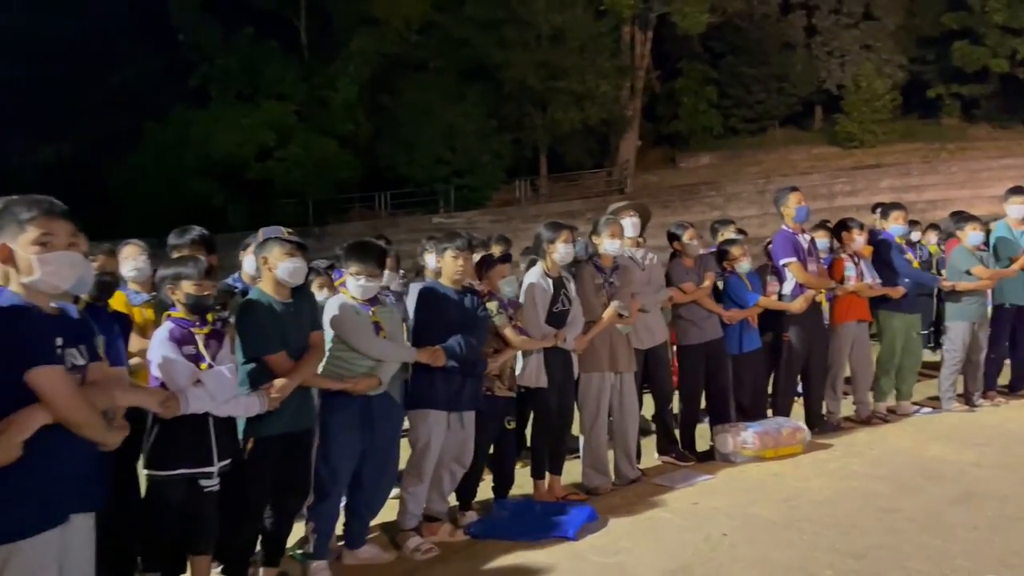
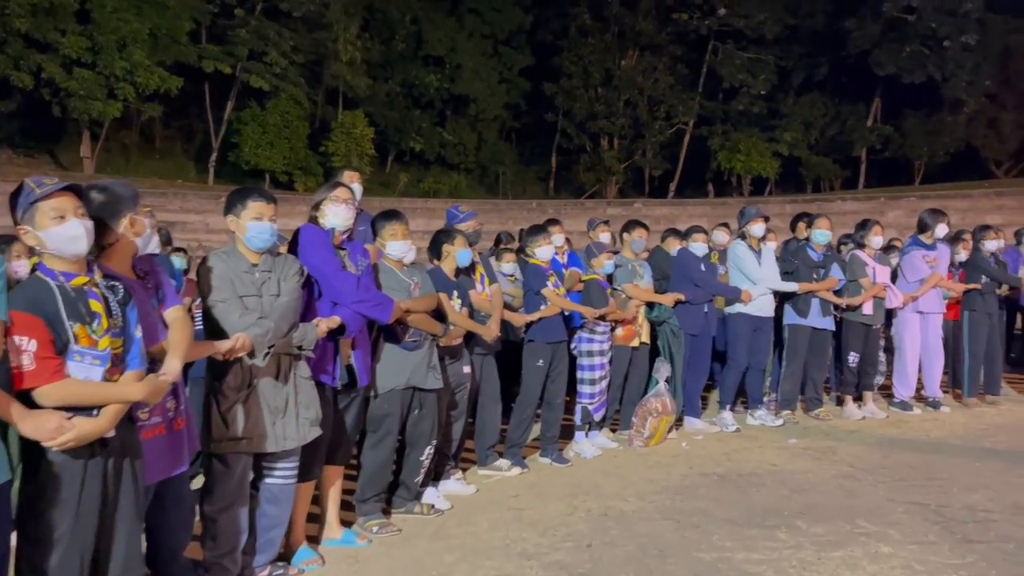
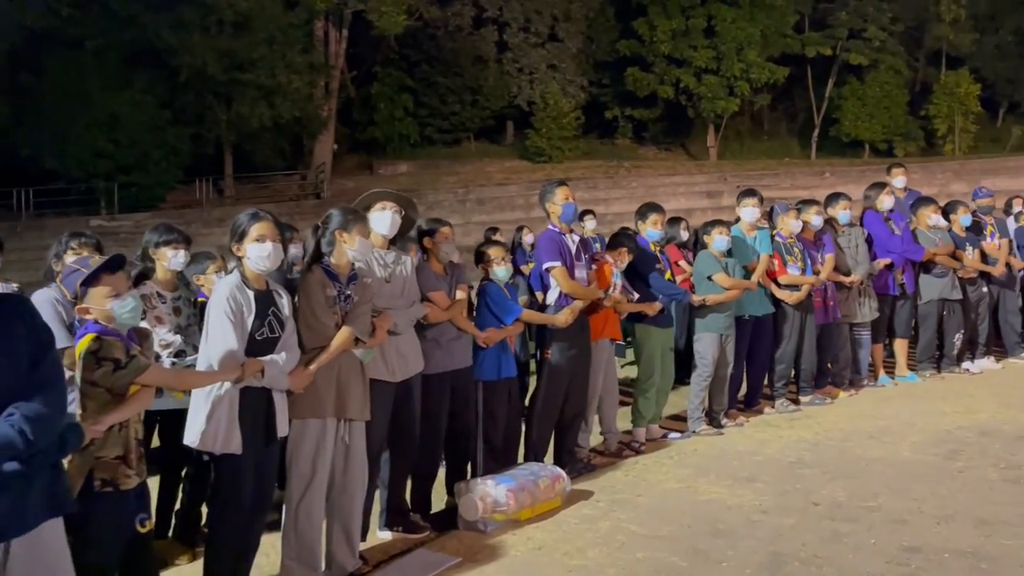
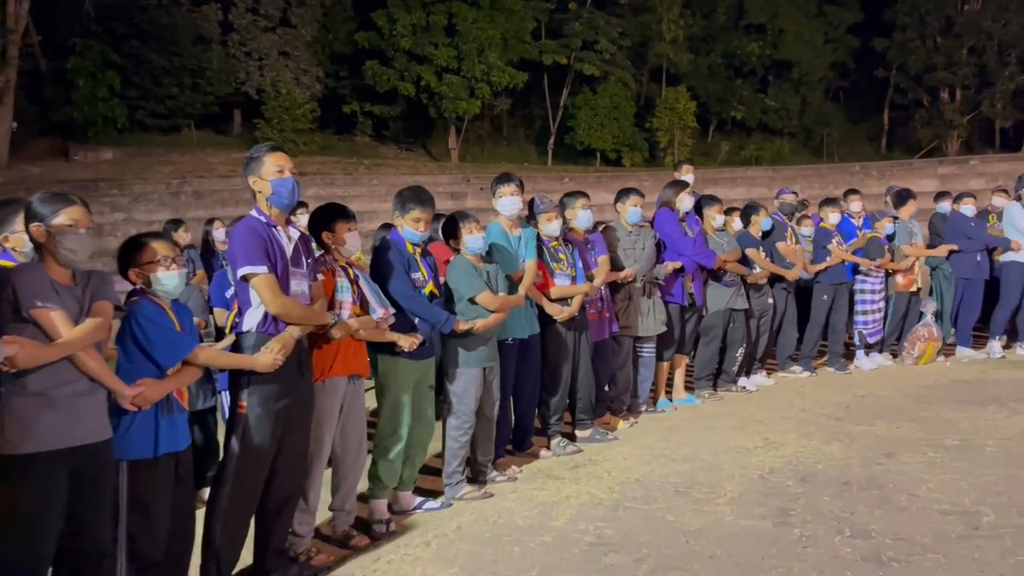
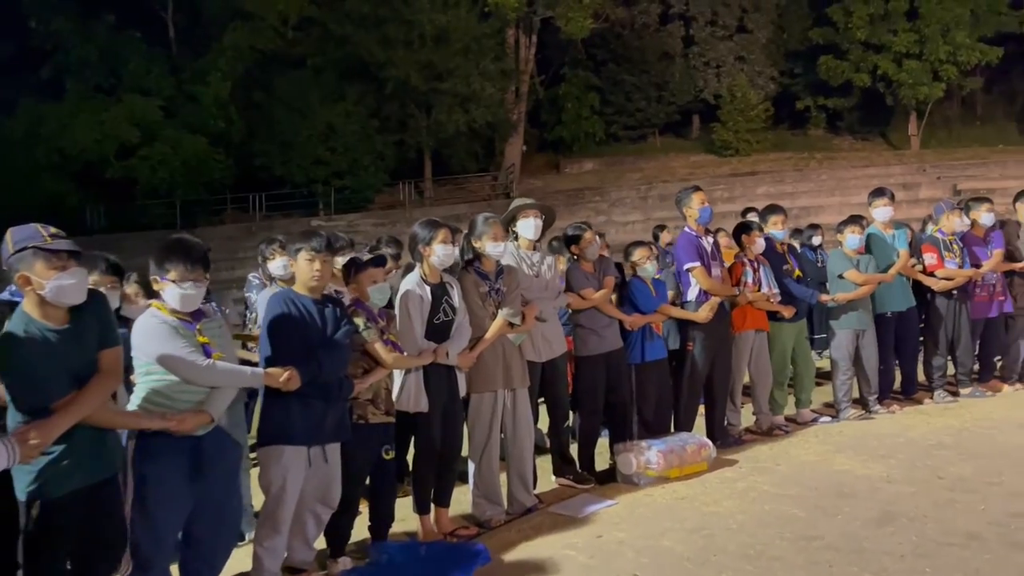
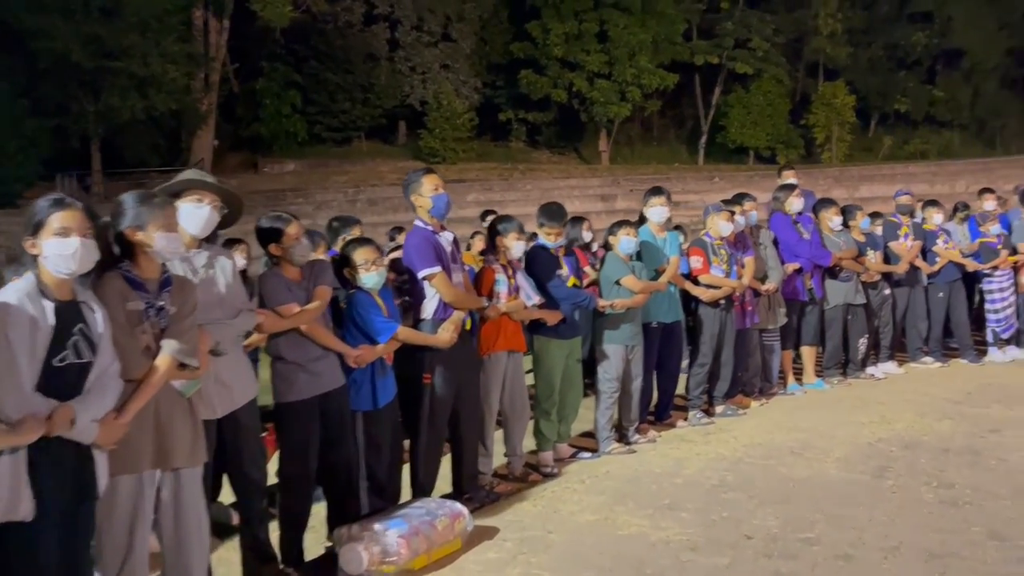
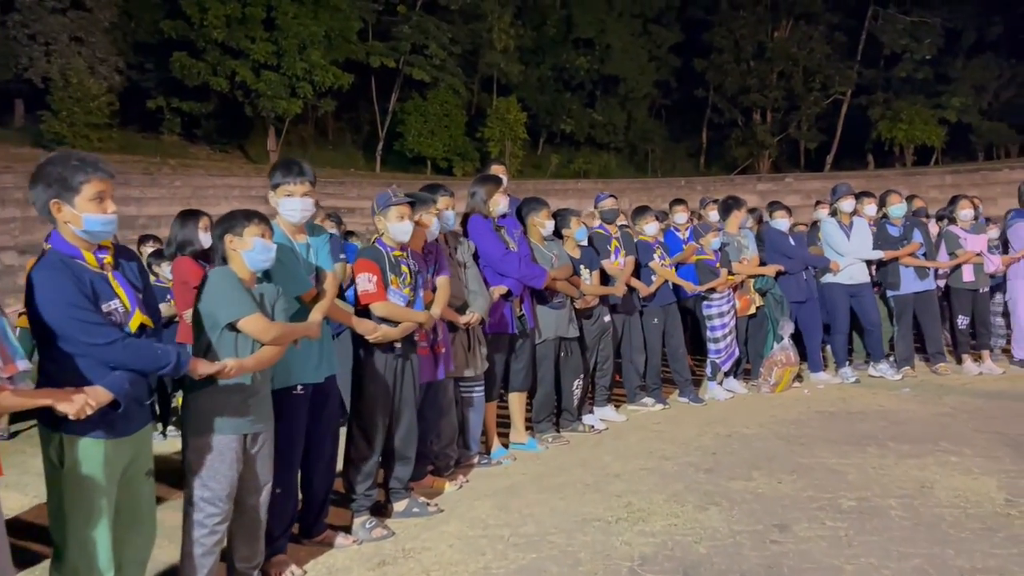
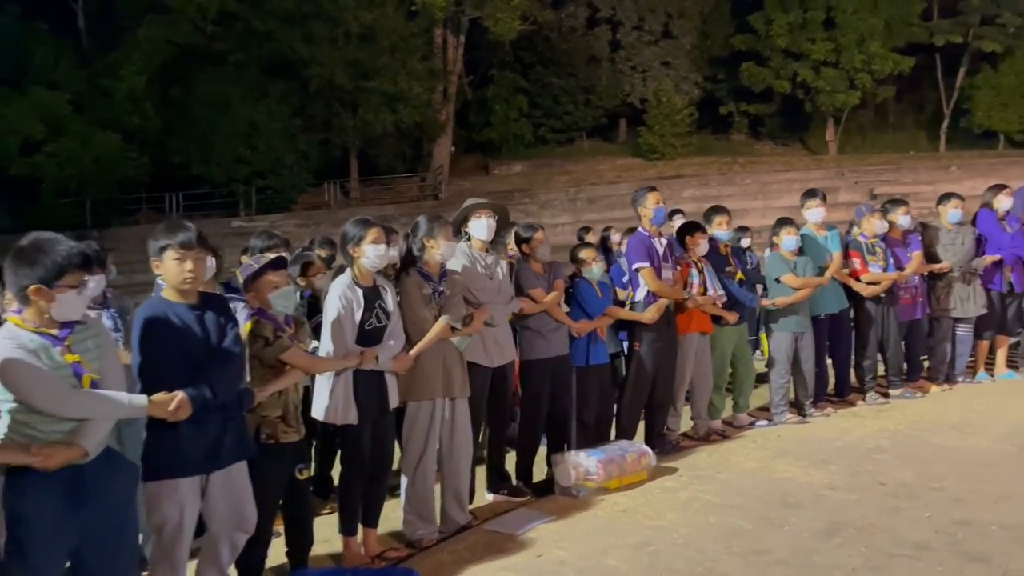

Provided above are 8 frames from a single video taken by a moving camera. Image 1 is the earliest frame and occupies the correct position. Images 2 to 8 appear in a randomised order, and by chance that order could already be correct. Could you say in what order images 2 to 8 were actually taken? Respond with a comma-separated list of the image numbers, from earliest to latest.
5, 8, 3, 6, 4, 7, 2
